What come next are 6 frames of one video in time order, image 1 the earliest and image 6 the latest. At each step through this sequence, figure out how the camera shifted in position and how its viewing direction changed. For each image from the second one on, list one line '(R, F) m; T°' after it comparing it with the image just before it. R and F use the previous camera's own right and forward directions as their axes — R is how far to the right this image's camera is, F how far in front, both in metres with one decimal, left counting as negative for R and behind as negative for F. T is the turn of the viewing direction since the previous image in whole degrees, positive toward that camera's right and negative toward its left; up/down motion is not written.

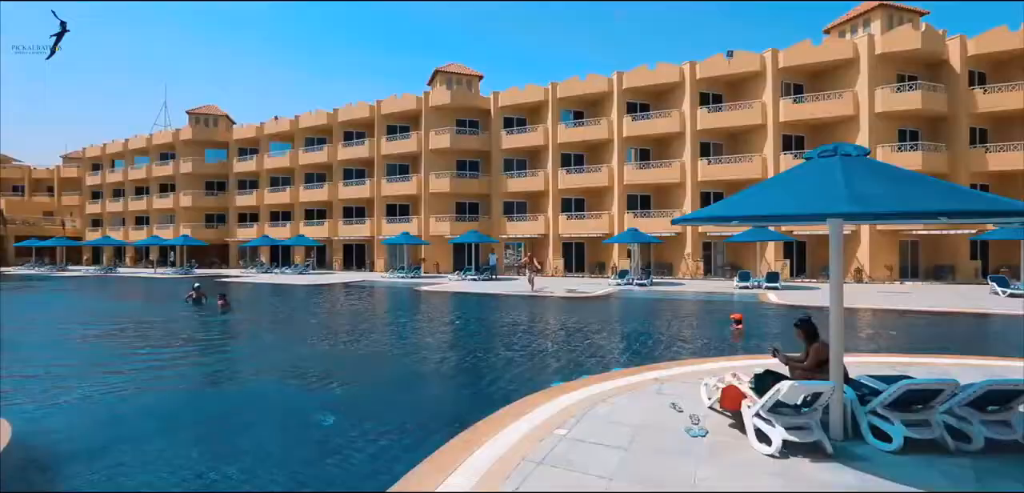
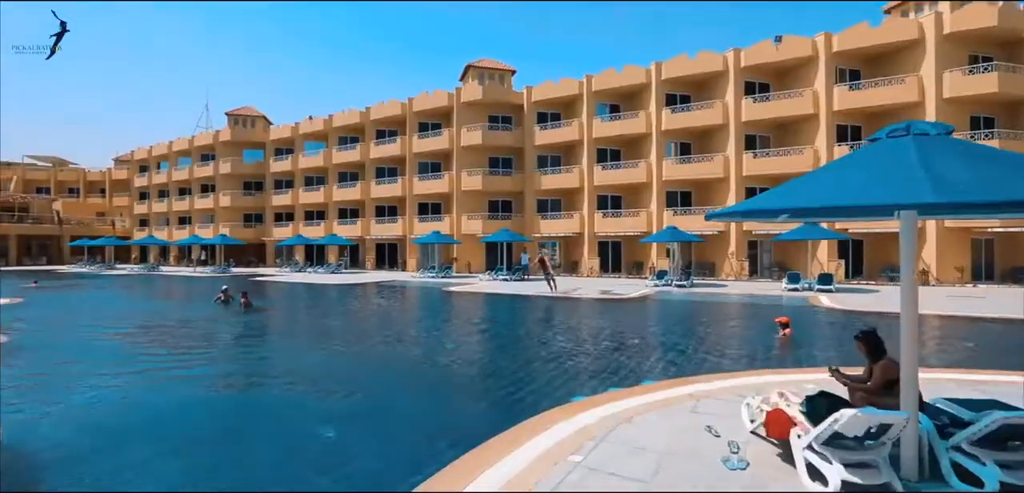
(+0.3, +0.7) m; -4°
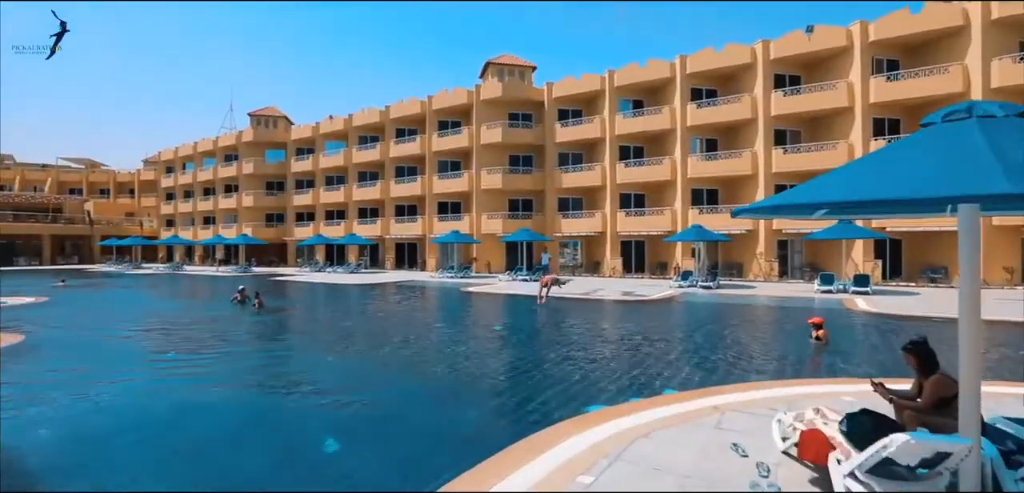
(+0.2, +0.5) m; -3°
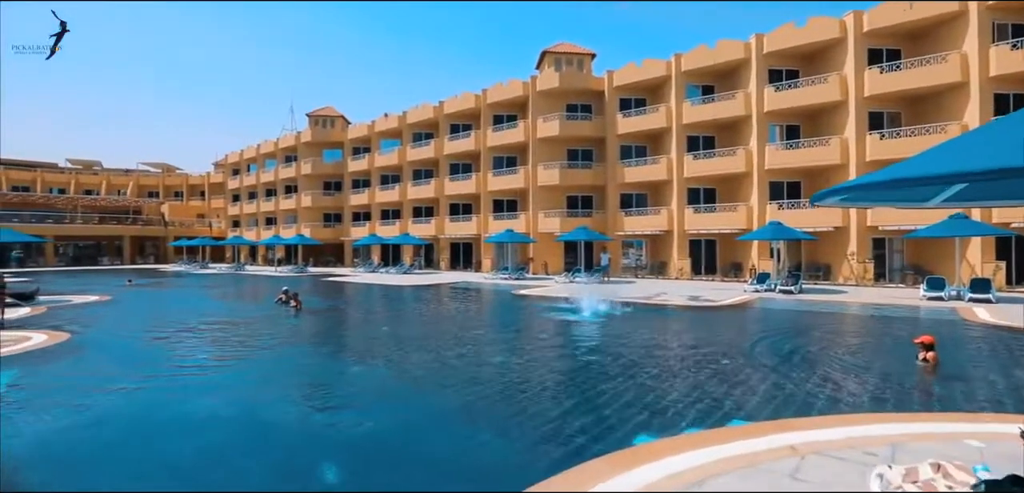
(+0.3, +1.3) m; -7°
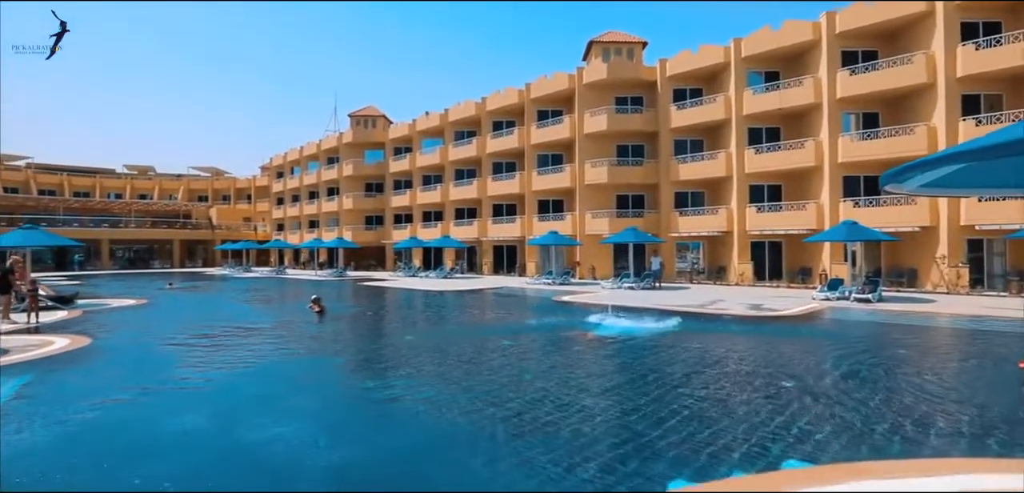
(+0.1, +1.3) m; -5°
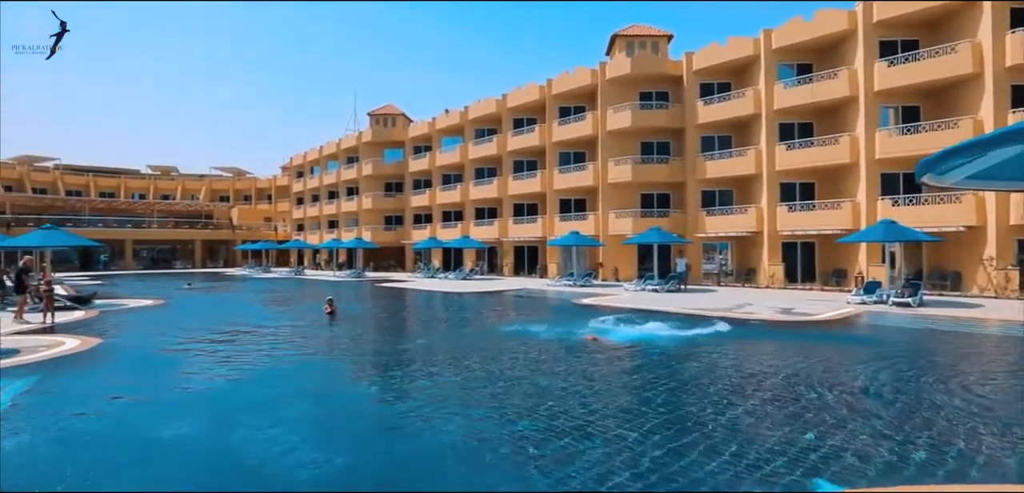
(0.0, +0.5) m; -2°
